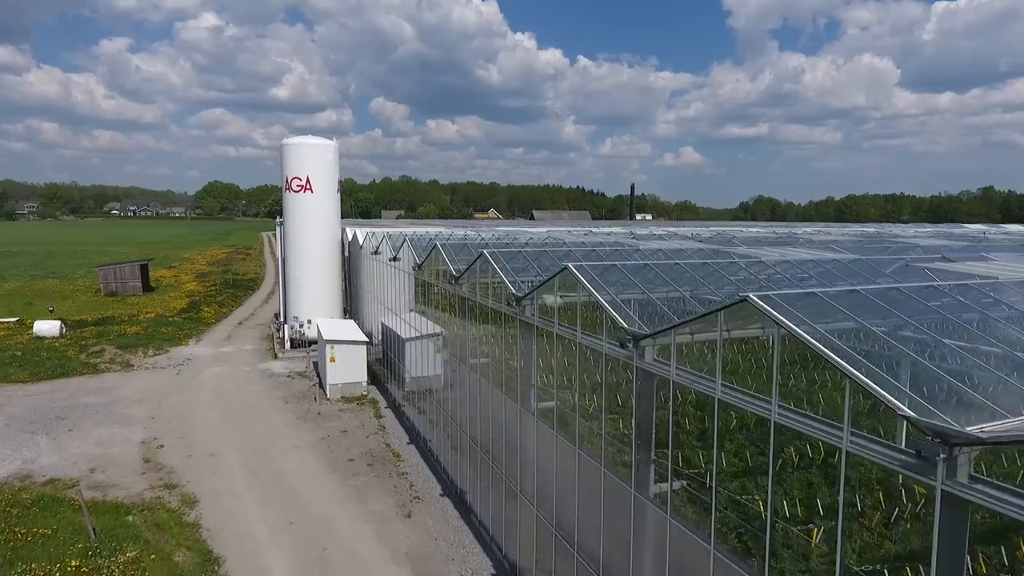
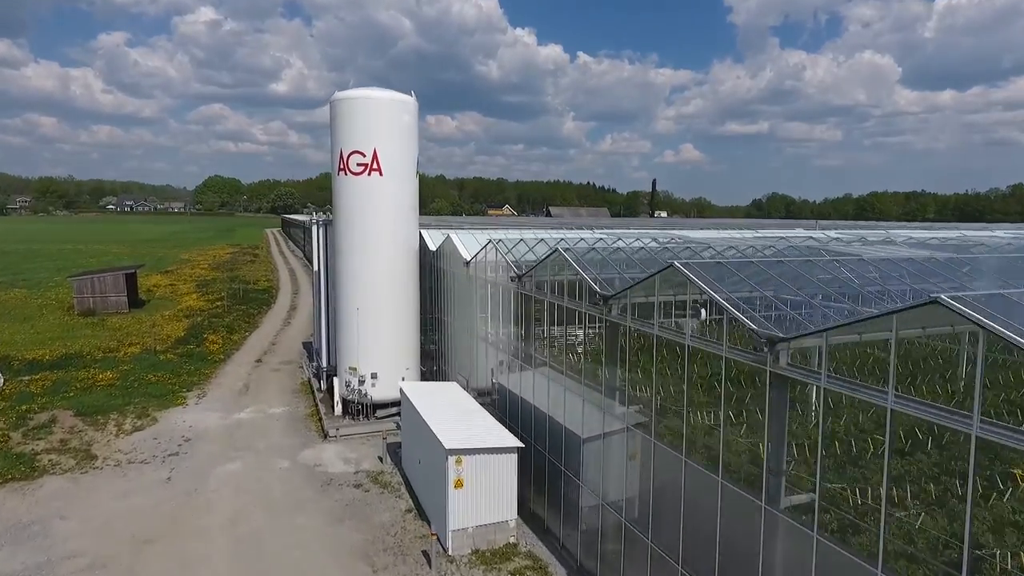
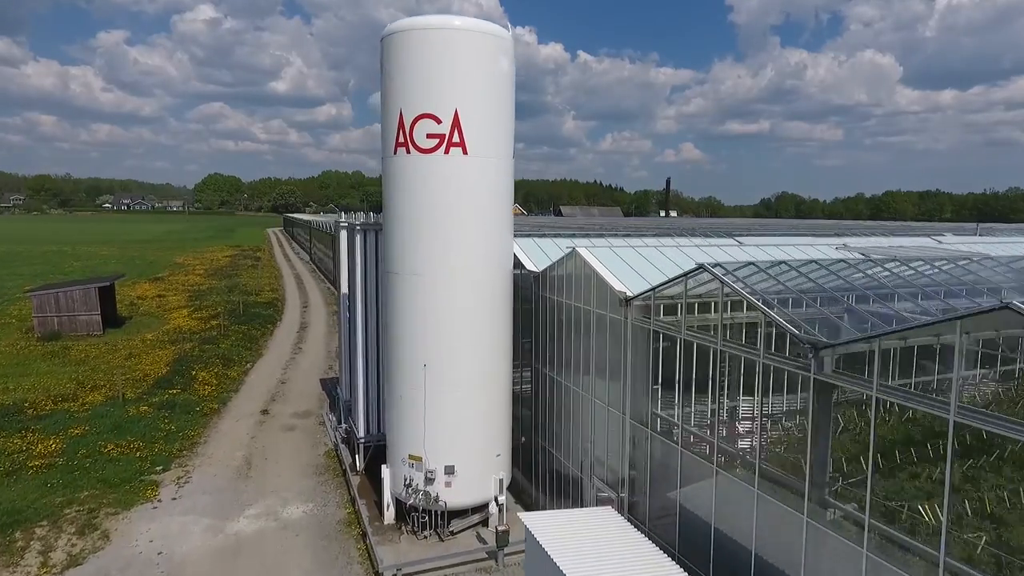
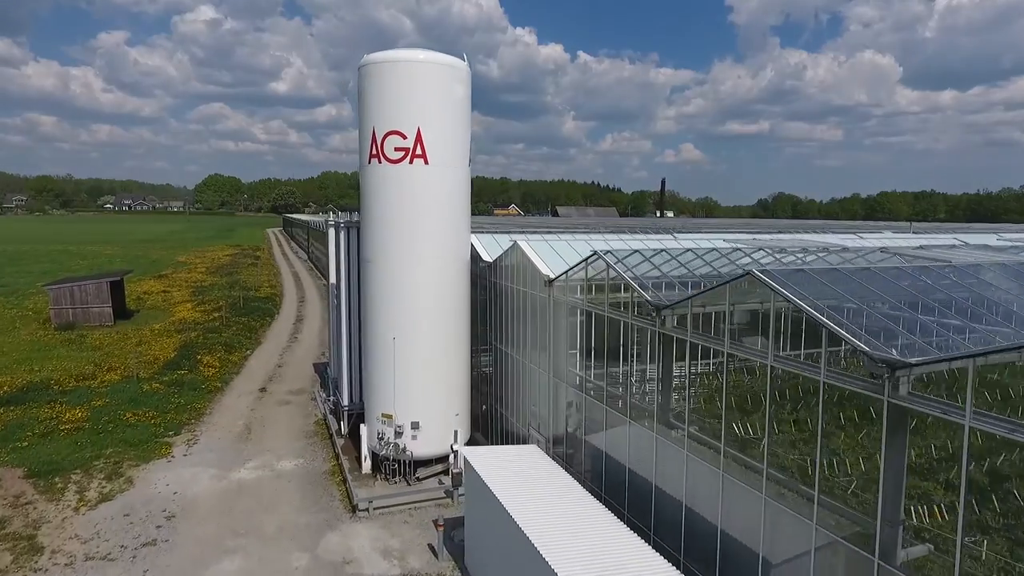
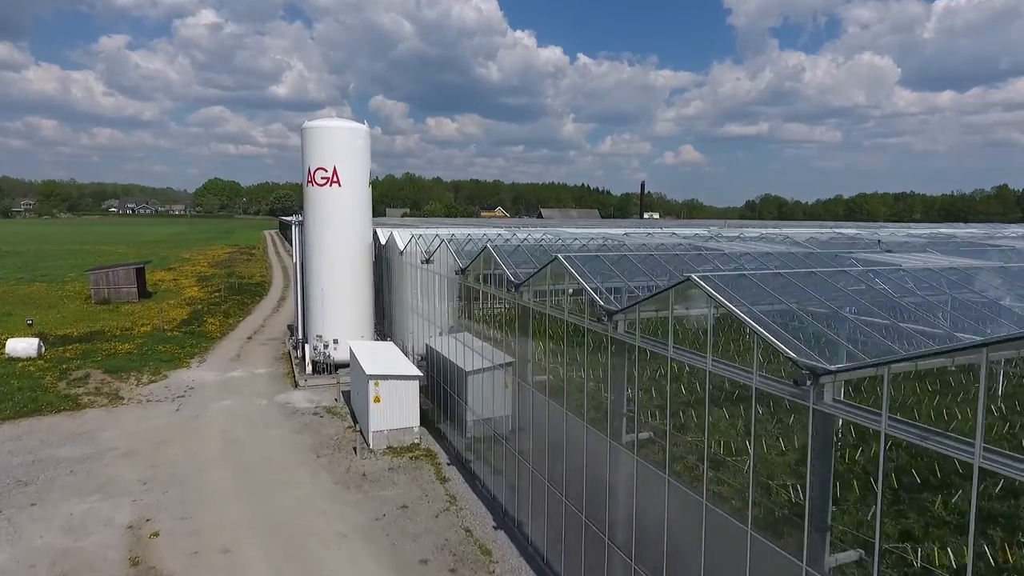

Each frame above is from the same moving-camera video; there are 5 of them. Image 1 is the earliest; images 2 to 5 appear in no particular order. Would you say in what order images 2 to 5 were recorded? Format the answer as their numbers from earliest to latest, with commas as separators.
5, 2, 4, 3
